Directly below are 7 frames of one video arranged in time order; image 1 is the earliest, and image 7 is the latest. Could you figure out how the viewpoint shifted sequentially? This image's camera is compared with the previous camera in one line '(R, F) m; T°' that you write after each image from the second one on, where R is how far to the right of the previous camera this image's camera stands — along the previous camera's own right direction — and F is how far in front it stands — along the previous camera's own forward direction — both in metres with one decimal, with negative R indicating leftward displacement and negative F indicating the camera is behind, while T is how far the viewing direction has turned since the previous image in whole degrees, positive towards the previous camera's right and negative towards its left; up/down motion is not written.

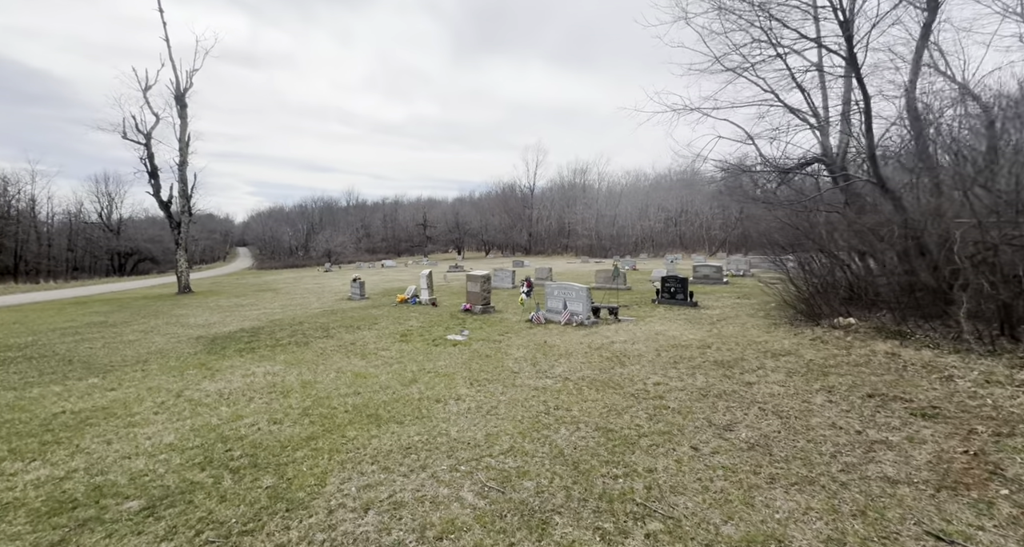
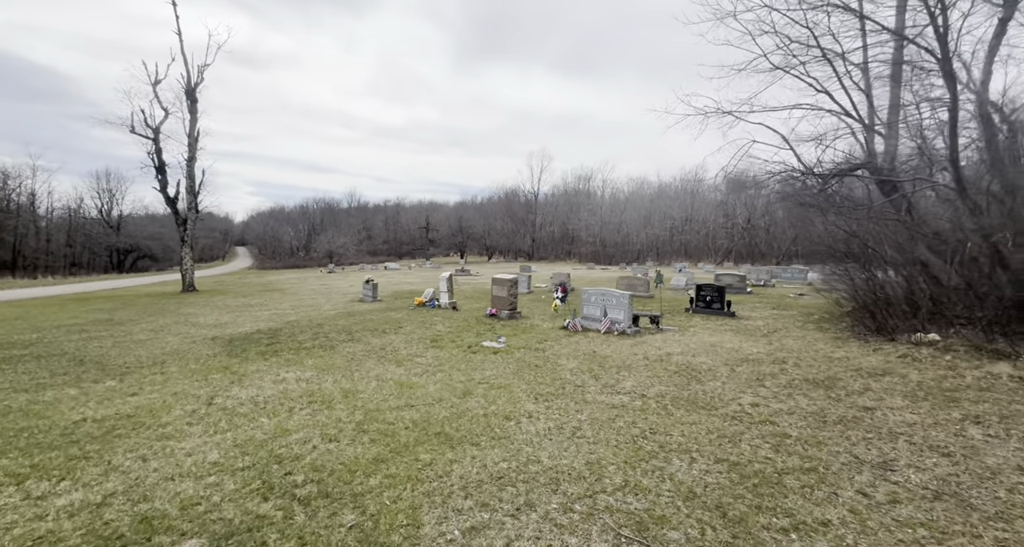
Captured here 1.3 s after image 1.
(-0.8, +0.5) m; 0°
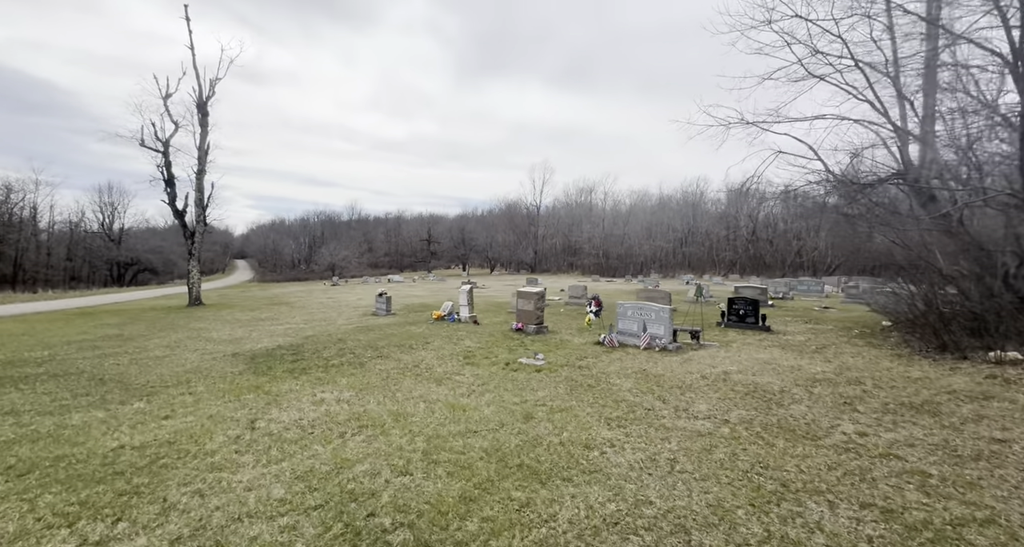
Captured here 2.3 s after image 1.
(-0.7, +0.3) m; 0°
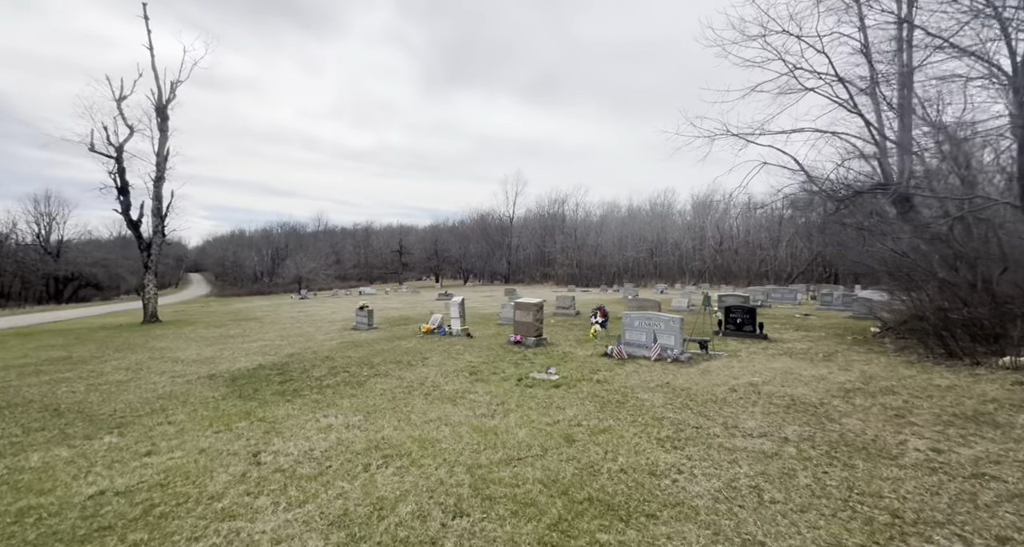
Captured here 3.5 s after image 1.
(-0.7, +0.4) m; +4°
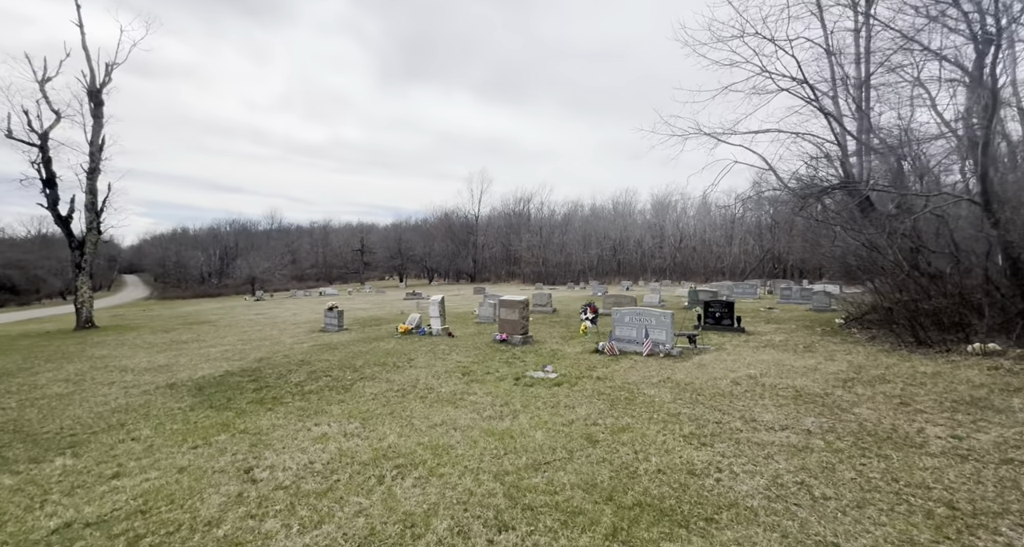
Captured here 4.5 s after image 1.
(-0.5, +0.3) m; +5°
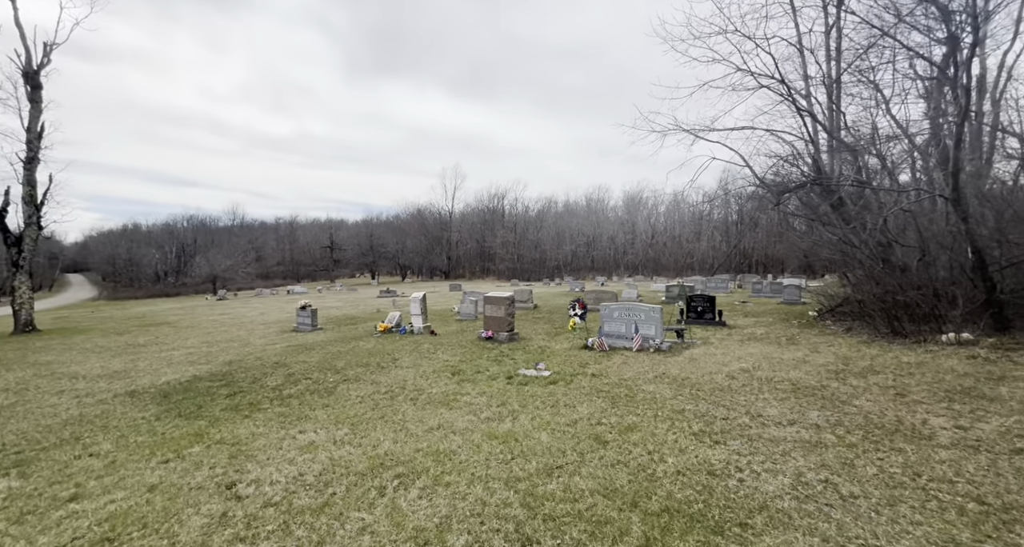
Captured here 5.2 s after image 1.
(-0.3, +0.2) m; +3°
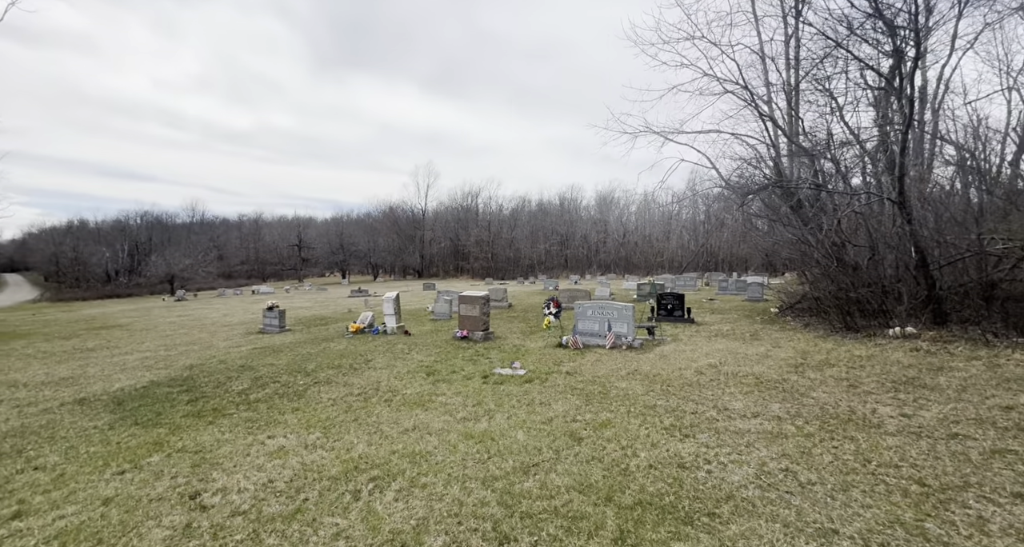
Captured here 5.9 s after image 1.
(0.0, -0.1) m; +3°
